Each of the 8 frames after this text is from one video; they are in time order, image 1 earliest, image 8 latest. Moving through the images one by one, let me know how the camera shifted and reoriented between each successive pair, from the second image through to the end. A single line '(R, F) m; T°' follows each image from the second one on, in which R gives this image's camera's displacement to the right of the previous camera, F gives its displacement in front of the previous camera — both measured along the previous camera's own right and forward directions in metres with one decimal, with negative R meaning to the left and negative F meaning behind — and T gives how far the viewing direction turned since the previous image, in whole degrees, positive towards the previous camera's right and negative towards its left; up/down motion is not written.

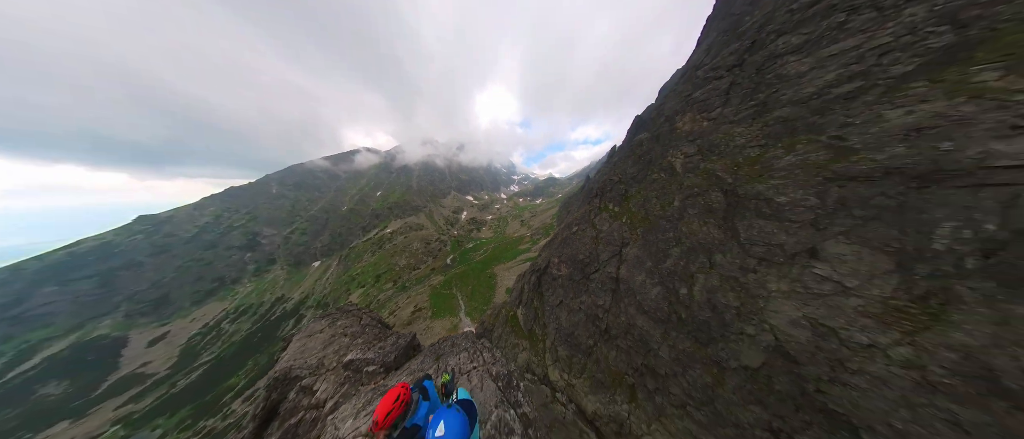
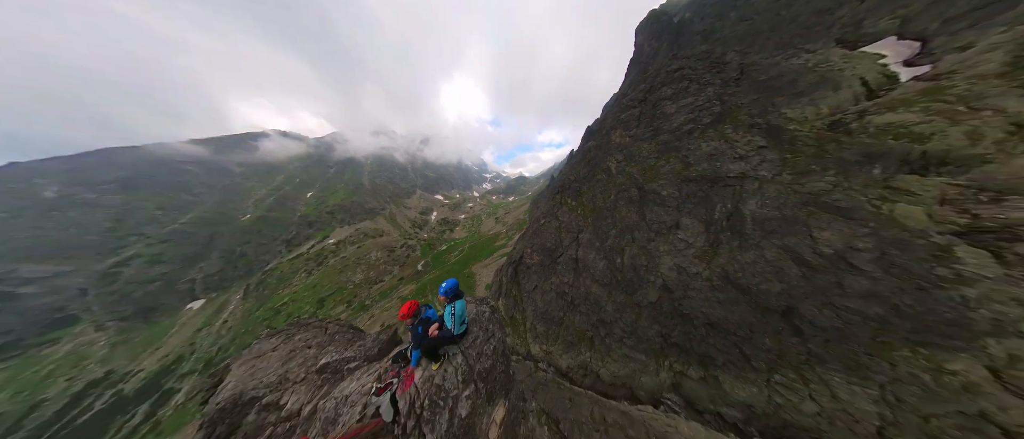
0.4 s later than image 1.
(-0.8, -4.6) m; +8°
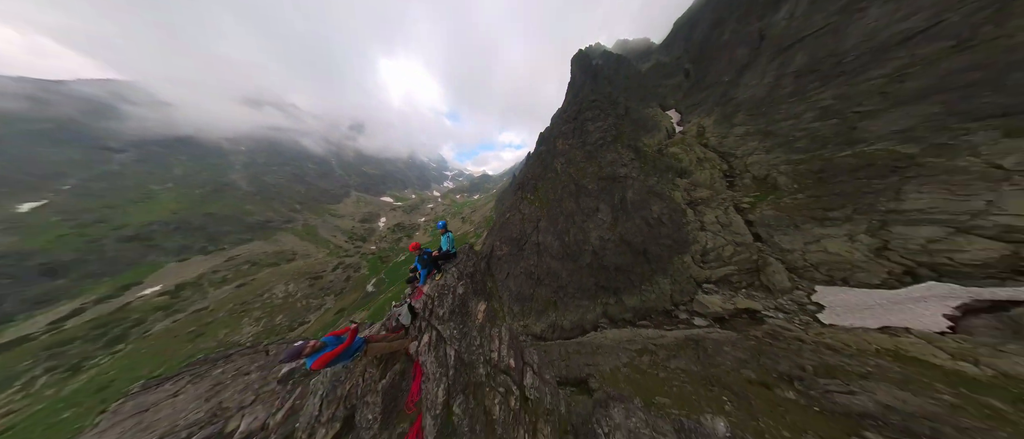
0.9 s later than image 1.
(-1.3, -5.5) m; +11°
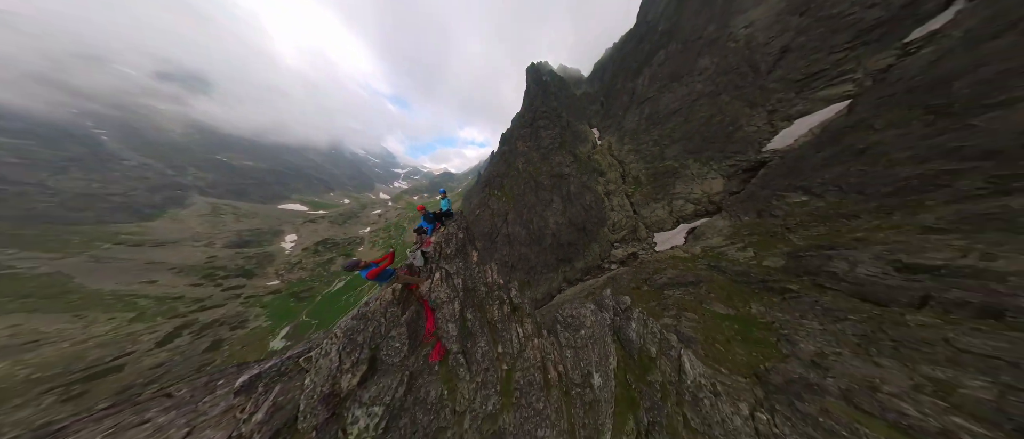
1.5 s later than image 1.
(-1.4, -5.2) m; +10°
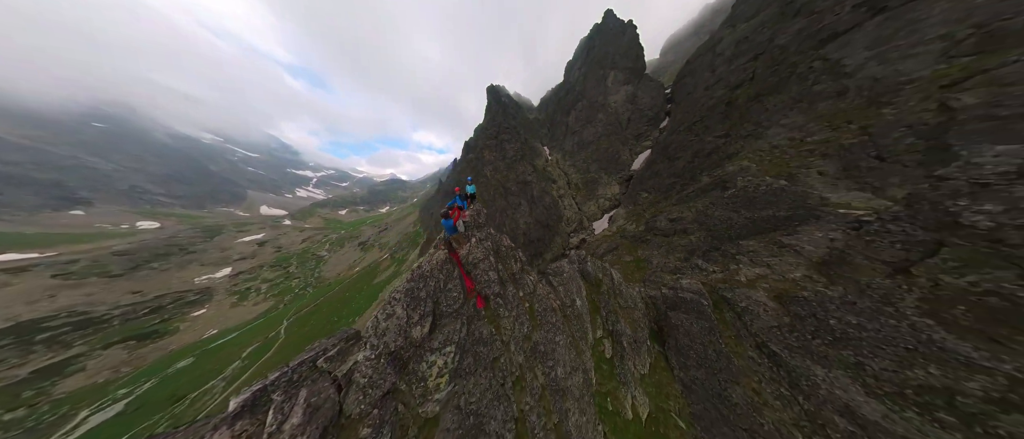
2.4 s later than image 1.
(-7.0, -4.6) m; +21°
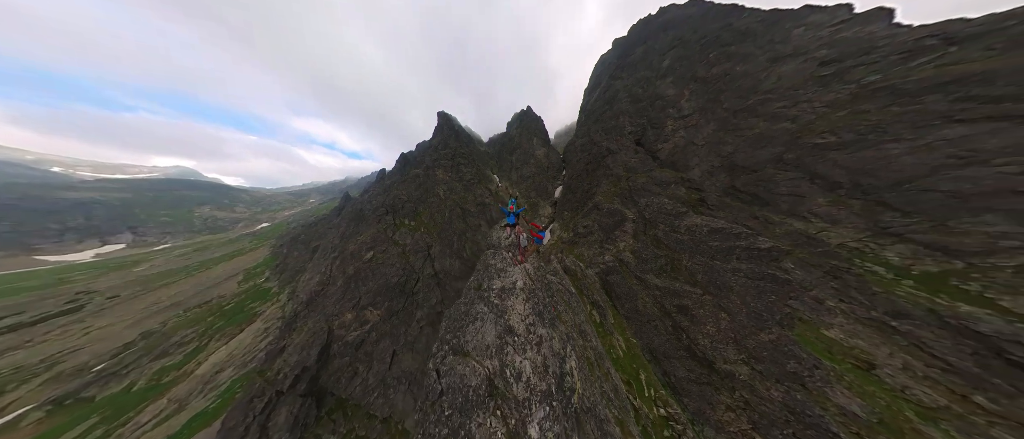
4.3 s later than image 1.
(-19.4, +8.8) m; +55°
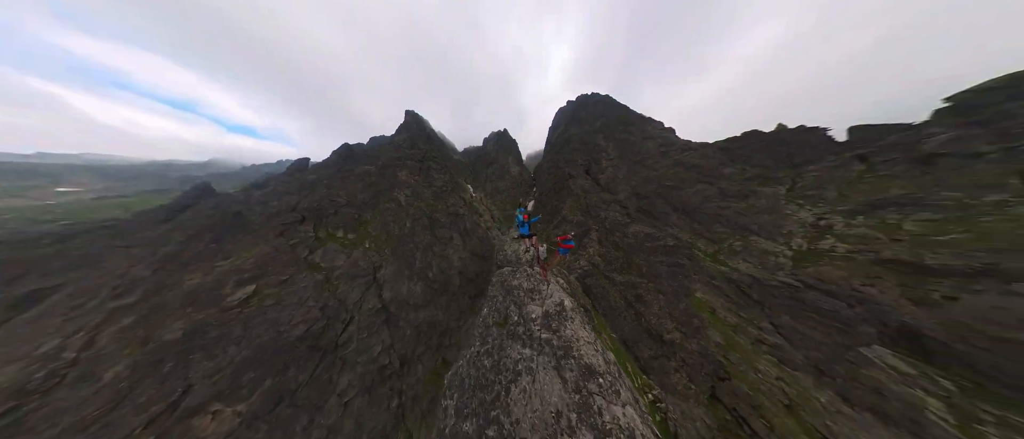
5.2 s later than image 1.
(-7.5, +4.9) m; +22°
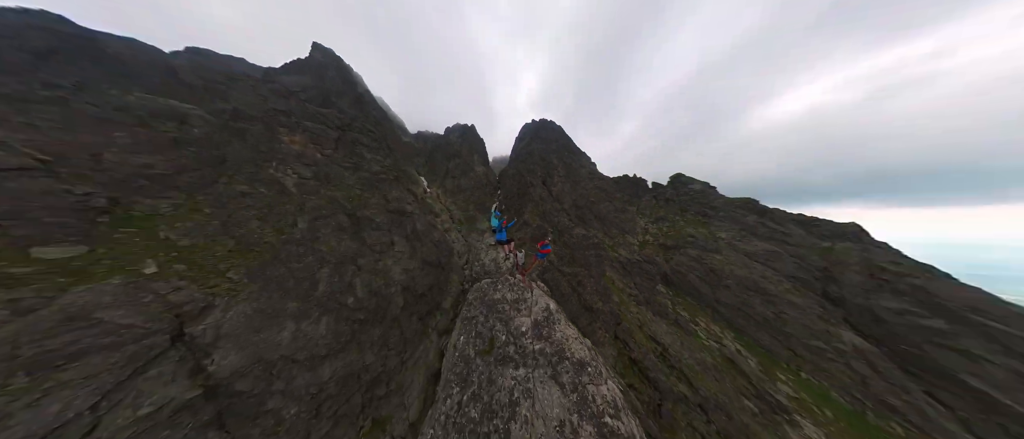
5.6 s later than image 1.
(-3.6, +3.5) m; +19°
